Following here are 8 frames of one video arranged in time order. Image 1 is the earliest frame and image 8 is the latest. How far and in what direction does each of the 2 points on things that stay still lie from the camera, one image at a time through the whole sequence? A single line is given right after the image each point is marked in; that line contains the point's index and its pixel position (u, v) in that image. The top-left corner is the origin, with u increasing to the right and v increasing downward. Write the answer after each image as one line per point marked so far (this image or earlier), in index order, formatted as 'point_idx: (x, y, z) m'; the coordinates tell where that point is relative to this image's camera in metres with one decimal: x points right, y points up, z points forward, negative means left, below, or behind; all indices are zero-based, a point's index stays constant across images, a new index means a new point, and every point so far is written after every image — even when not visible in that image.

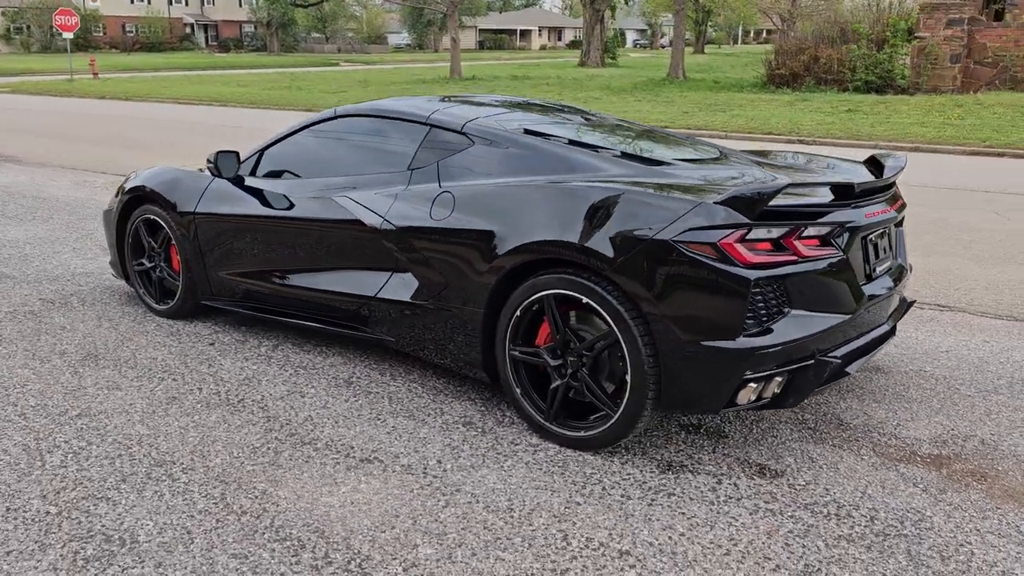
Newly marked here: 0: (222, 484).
0: (-1.0, -0.7, +3.0) m
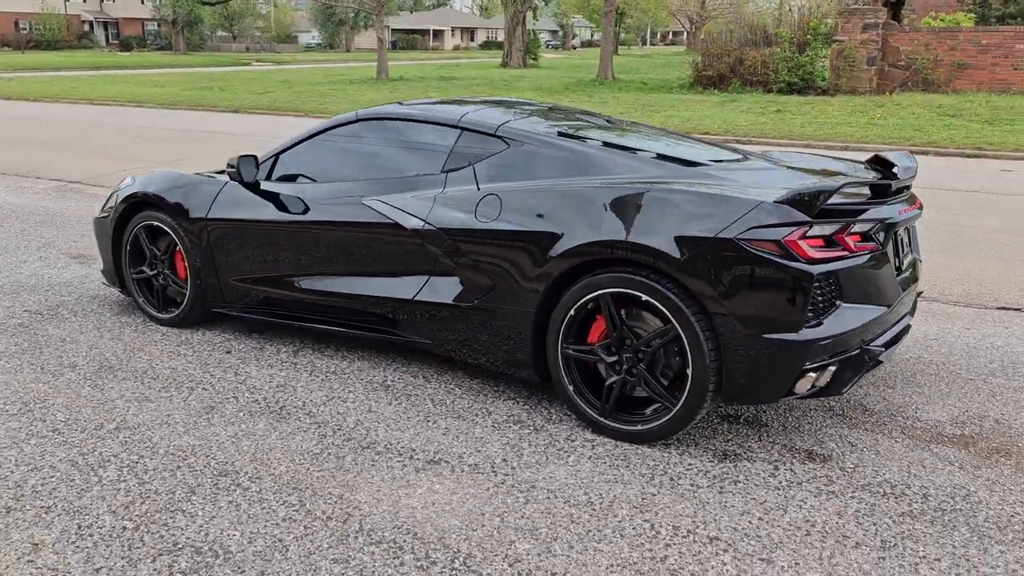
0: (-0.7, -0.7, +3.0) m
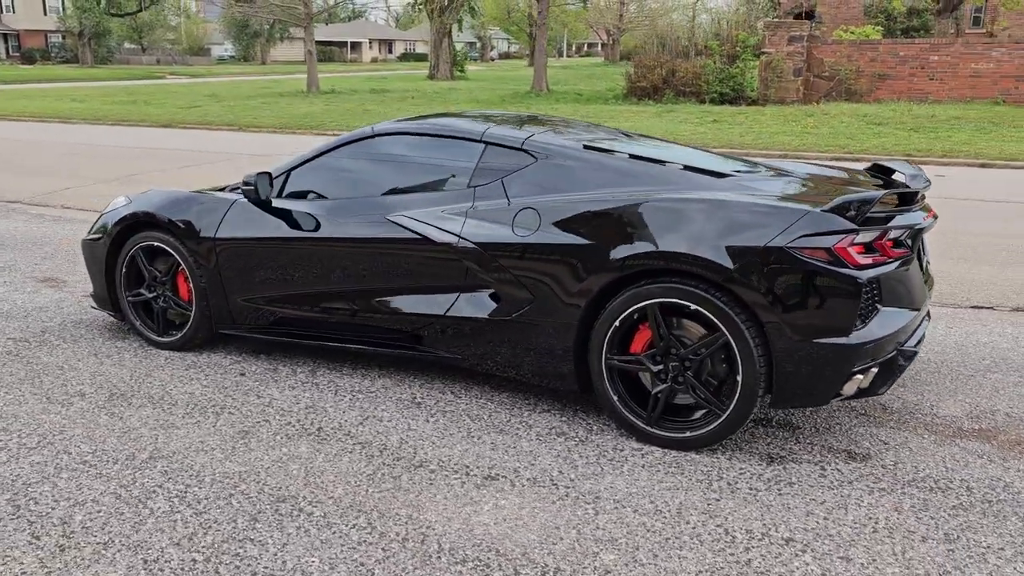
0: (-0.5, -0.8, +3.0) m
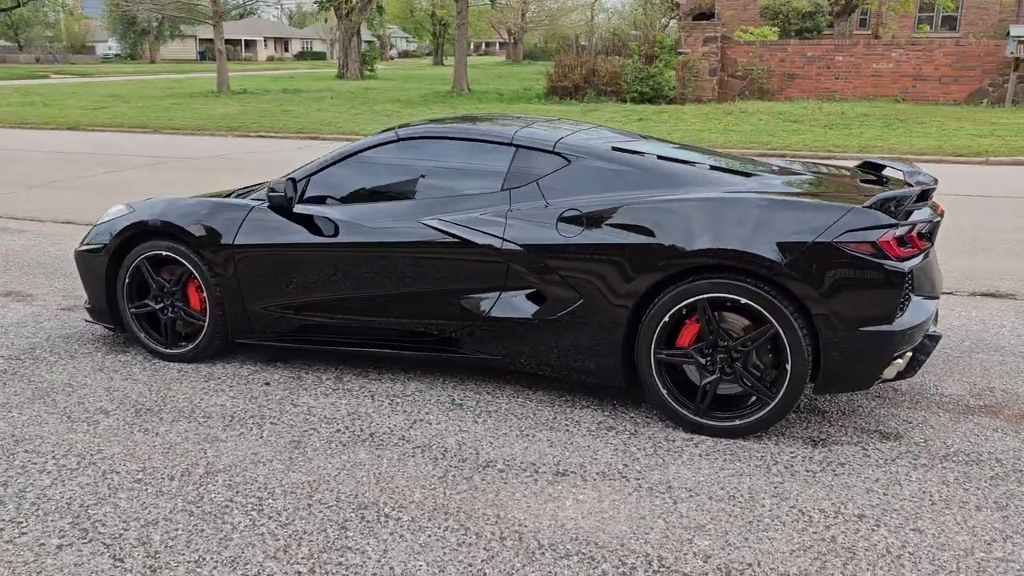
0: (-0.2, -0.8, +3.0) m
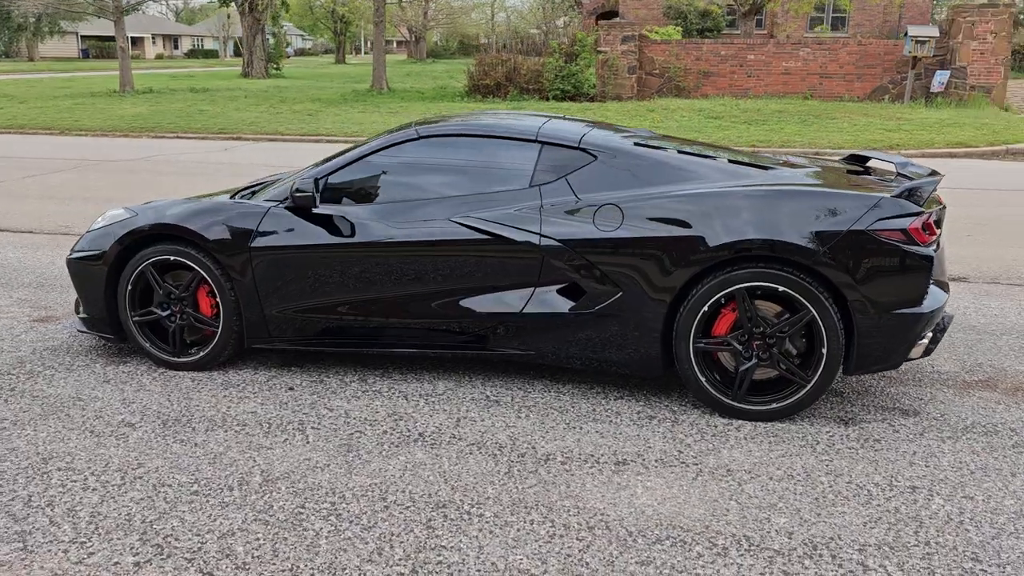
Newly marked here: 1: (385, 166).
0: (+0.1, -0.8, +3.0) m
1: (-0.6, +0.6, +4.2) m
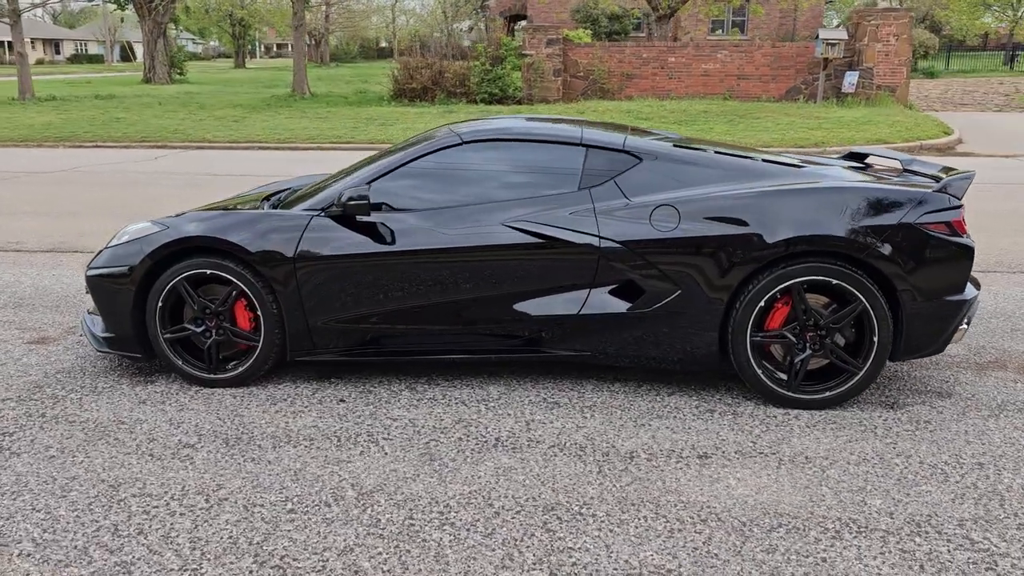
0: (+0.5, -0.8, +3.1) m
1: (-0.4, +0.6, +4.2) m
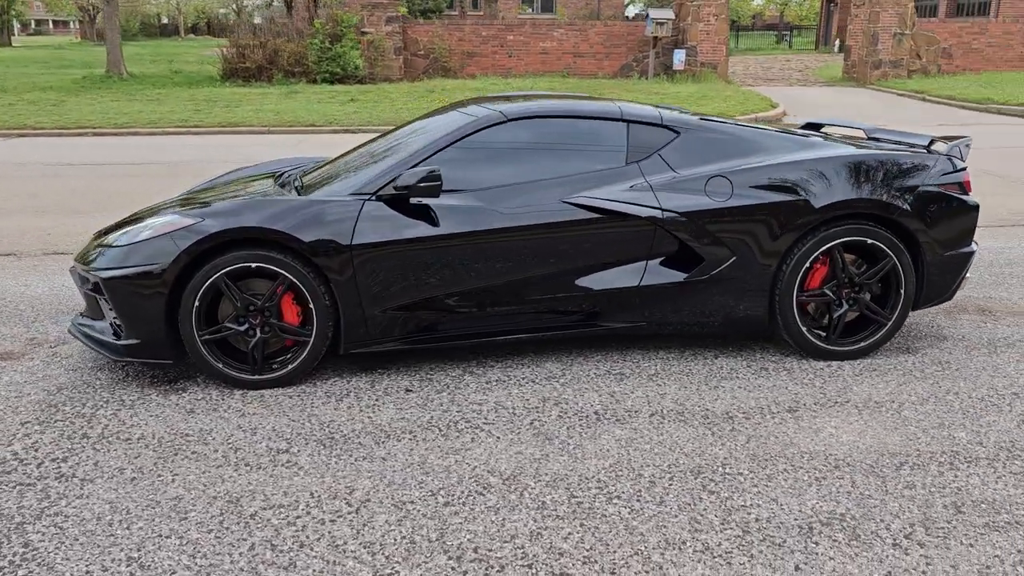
0: (+1.0, -0.6, +3.2) m
1: (-0.2, +0.6, +4.1) m
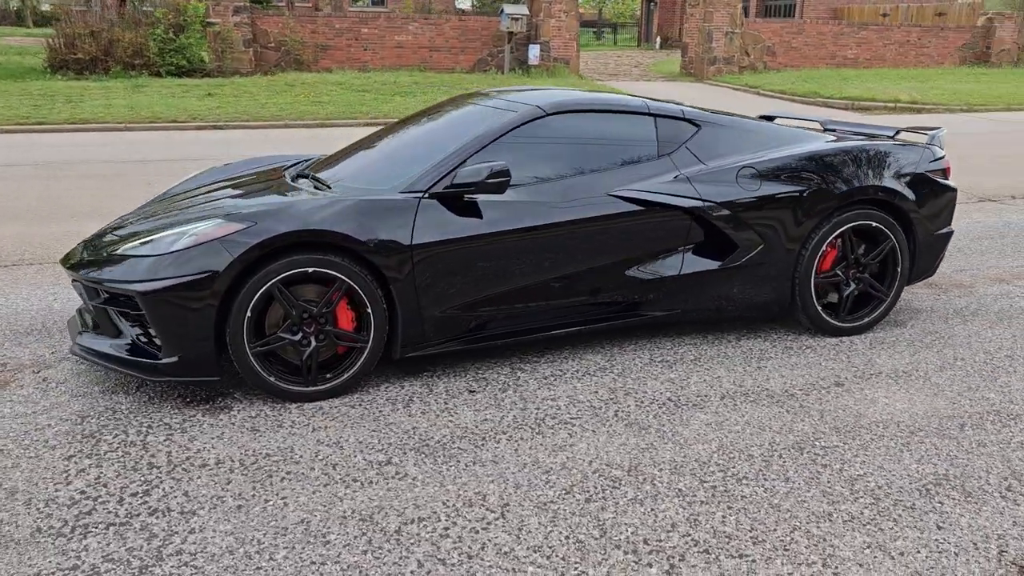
0: (+1.4, -0.6, +3.5) m
1: (0.0, +0.7, +4.0) m
